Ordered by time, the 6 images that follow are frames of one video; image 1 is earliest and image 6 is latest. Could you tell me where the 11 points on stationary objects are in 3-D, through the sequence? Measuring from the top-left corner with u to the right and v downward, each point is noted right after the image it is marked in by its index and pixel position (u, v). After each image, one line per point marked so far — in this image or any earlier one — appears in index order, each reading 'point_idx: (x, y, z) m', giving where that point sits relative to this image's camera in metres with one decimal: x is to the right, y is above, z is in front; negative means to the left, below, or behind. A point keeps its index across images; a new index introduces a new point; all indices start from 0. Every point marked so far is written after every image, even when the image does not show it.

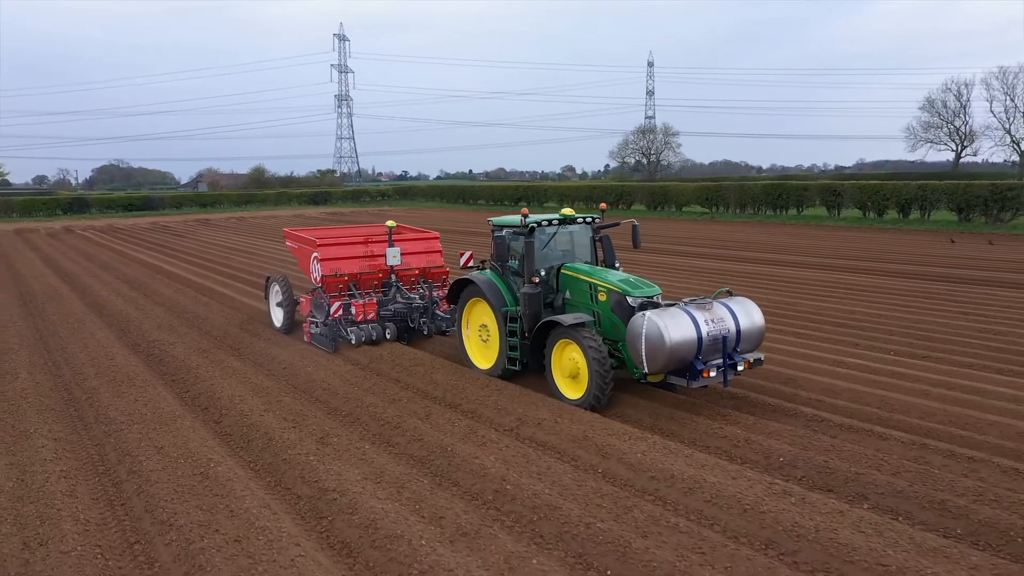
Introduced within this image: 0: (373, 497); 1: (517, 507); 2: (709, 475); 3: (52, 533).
0: (-0.8, -1.2, +4.6) m
1: (0.0, -1.2, +4.4) m
2: (+1.3, -1.2, +4.8) m
3: (-2.3, -1.3, +4.2) m
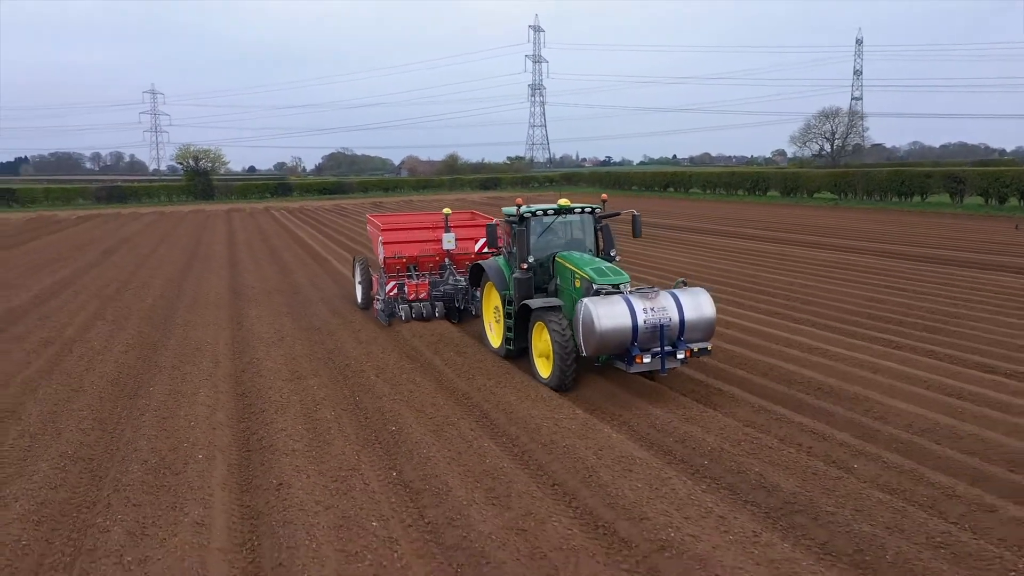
0: (-2.3, -0.7, +7.8) m
1: (-1.5, -0.8, +7.5) m
2: (-0.3, -0.8, +7.6) m
3: (-3.9, -0.7, +7.8) m
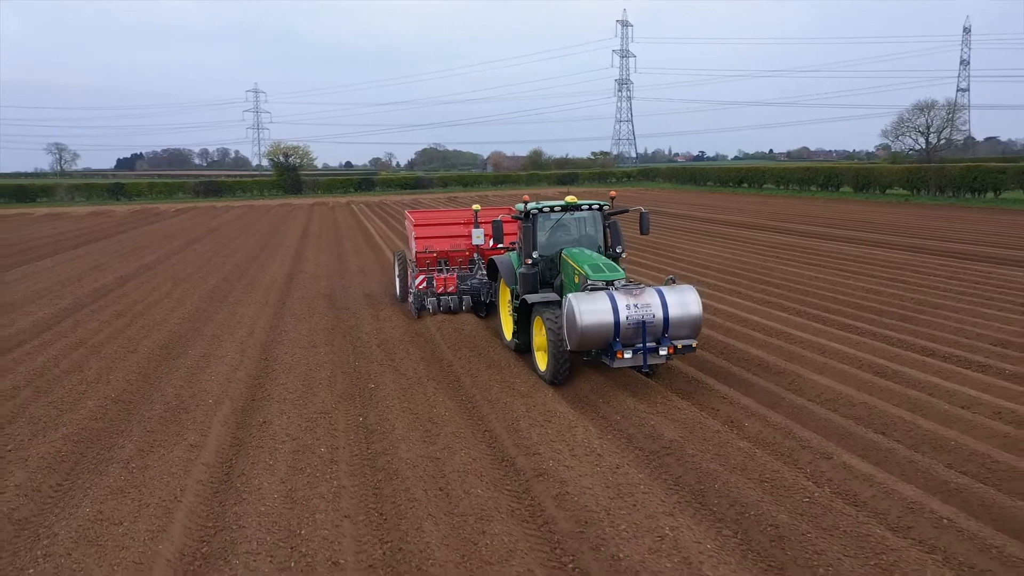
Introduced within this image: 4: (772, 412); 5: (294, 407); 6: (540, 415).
0: (-2.4, -0.5, +9.1) m
1: (-1.7, -0.6, +8.6) m
2: (-0.4, -0.6, +8.6) m
3: (-4.0, -0.5, +9.2) m
4: (+1.9, -0.9, +6.0) m
5: (-1.7, -0.9, +6.3) m
6: (+0.2, -0.9, +6.0) m
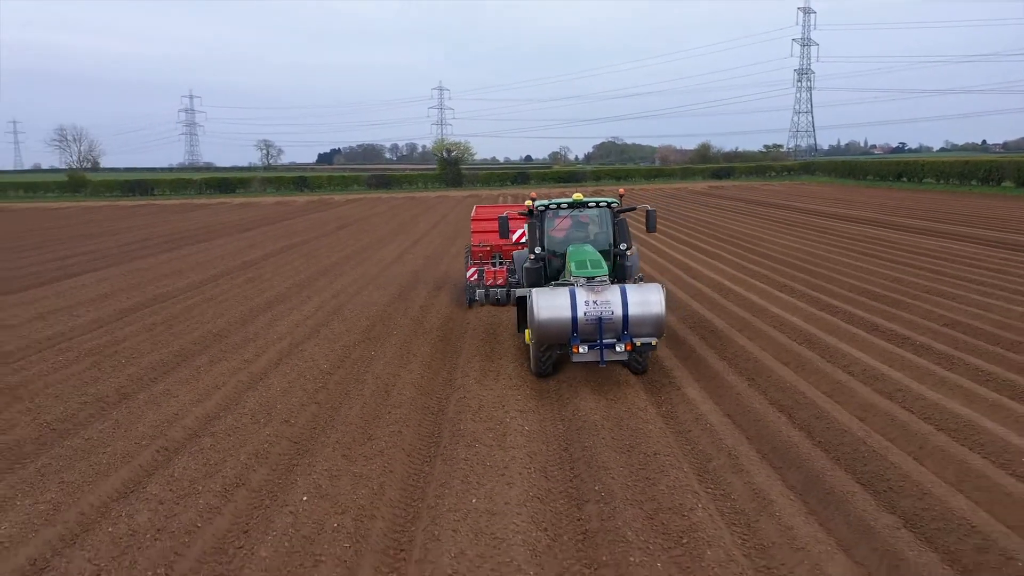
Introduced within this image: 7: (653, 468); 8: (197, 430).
0: (-2.0, -0.1, +11.4) m
1: (-1.4, -0.2, +10.8) m
2: (-0.2, -0.3, +10.5) m
3: (-3.6, -0.1, +11.9) m
4: (+1.5, -0.7, +7.5) m
5: (-1.9, -0.6, +8.5) m
6: (-0.1, -0.6, +7.8) m
7: (+0.8, -1.1, +4.8) m
8: (-2.2, -1.0, +5.8) m
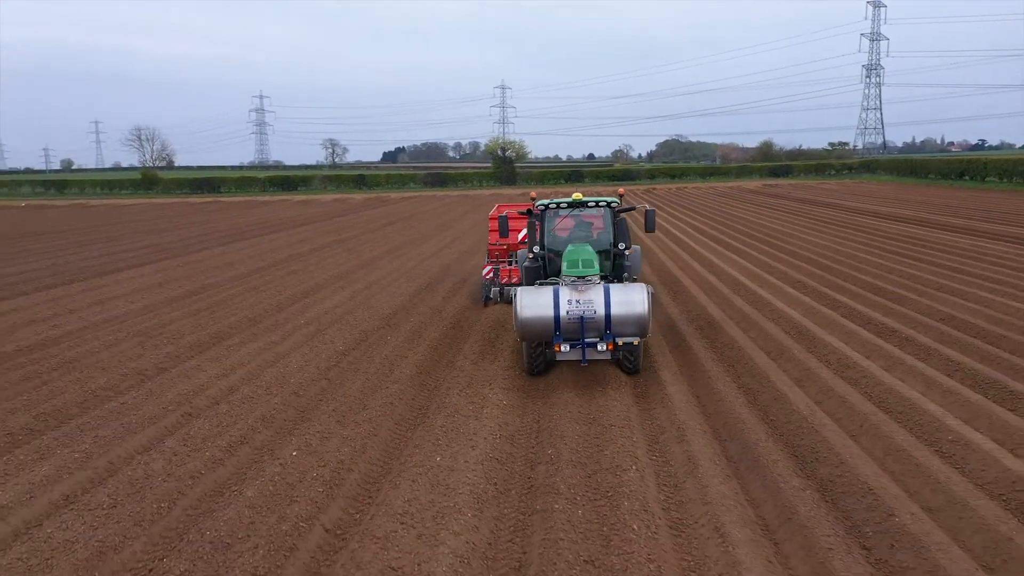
0: (-1.7, 0.0, +12.1) m
1: (-1.2, -0.1, +11.5) m
2: (+0.1, -0.2, +11.1) m
3: (-3.2, +0.1, +12.7) m
4: (+1.5, -0.6, +7.9) m
5: (-1.8, -0.5, +9.2) m
6: (-0.1, -0.6, +8.4) m
7: (+0.6, -1.0, +5.3) m
8: (-2.4, -0.9, +6.6) m
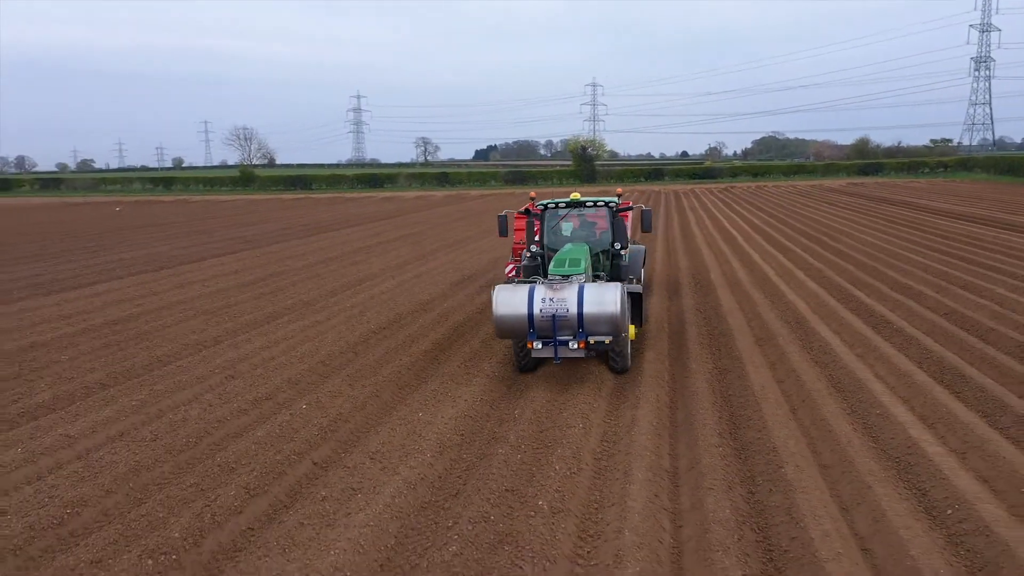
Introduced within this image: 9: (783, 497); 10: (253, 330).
0: (-1.1, +0.1, +13.1) m
1: (-0.6, 0.0, +12.4) m
2: (+0.5, 0.0, +11.9) m
3: (-2.5, +0.2, +13.9) m
4: (+1.6, -0.5, +8.6) m
5: (-1.6, -0.3, +10.3) m
6: (0.0, -0.4, +9.2) m
7: (+0.4, -0.9, +6.1) m
8: (-2.4, -0.7, +7.6) m
9: (+1.4, -1.1, +4.3) m
10: (-2.9, -0.5, +9.3) m
